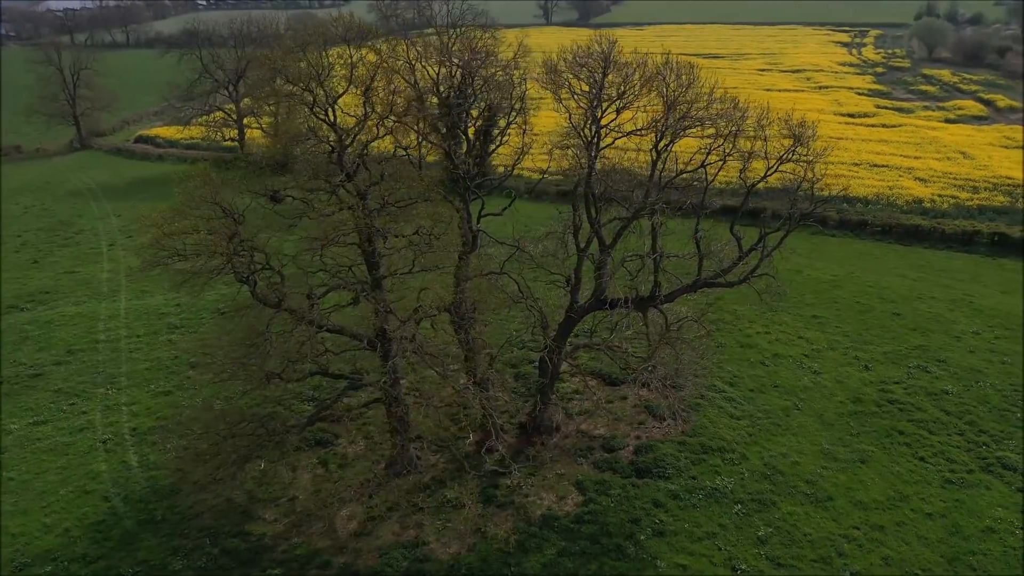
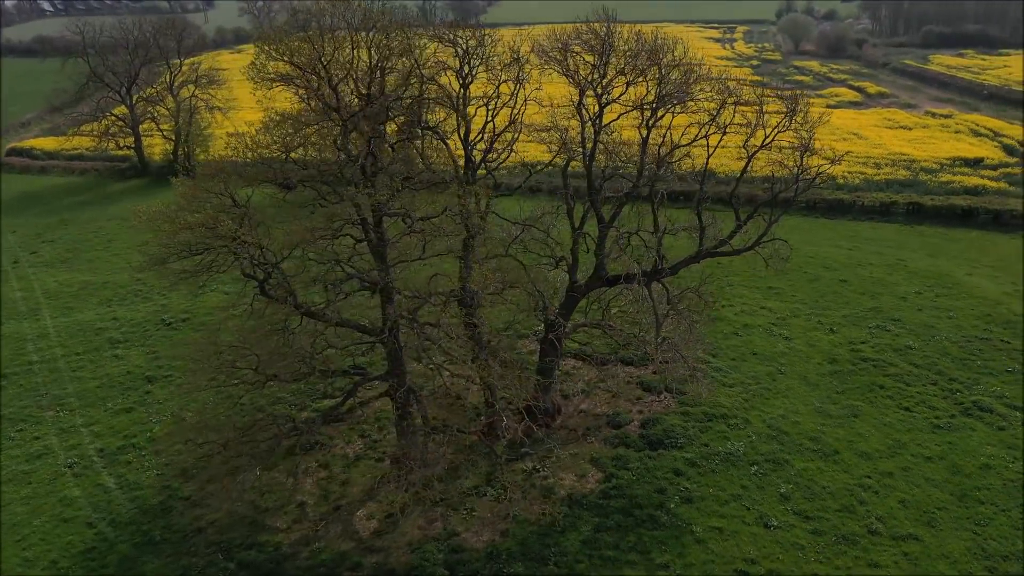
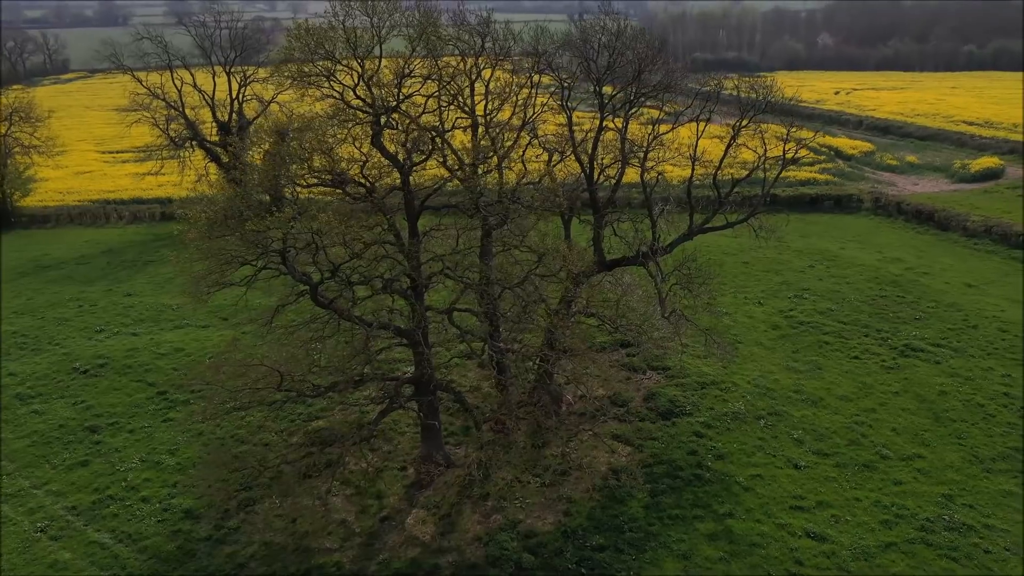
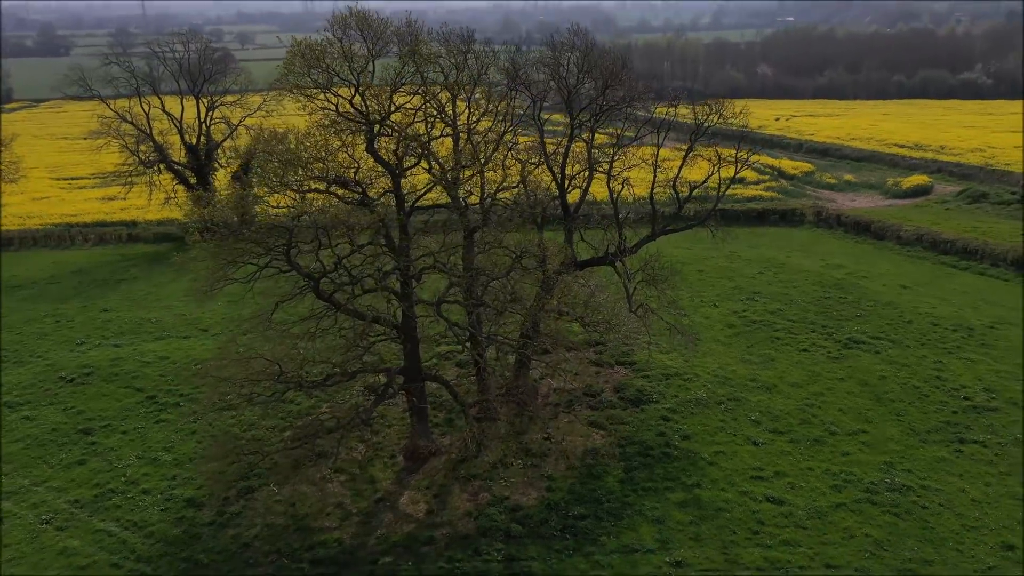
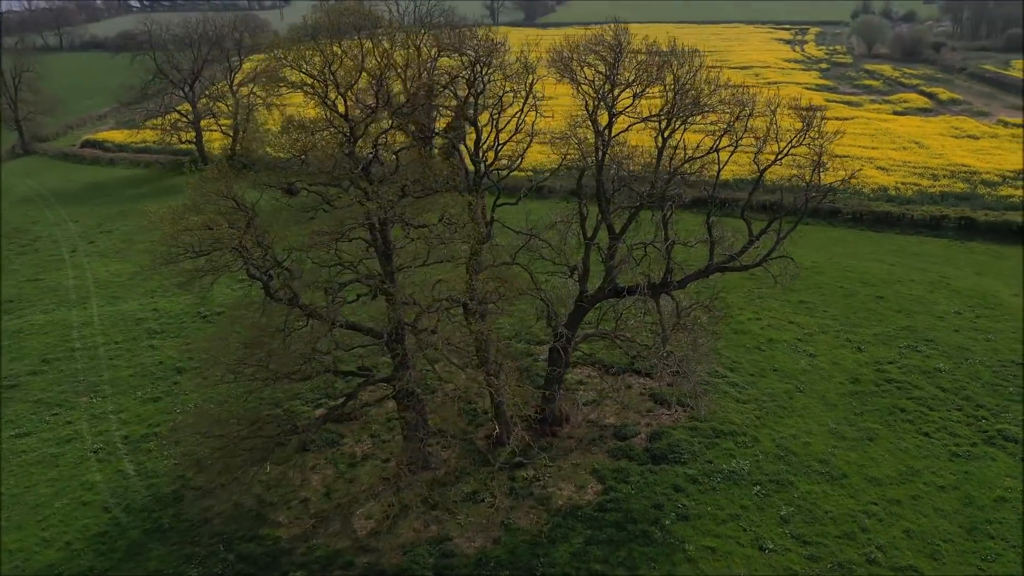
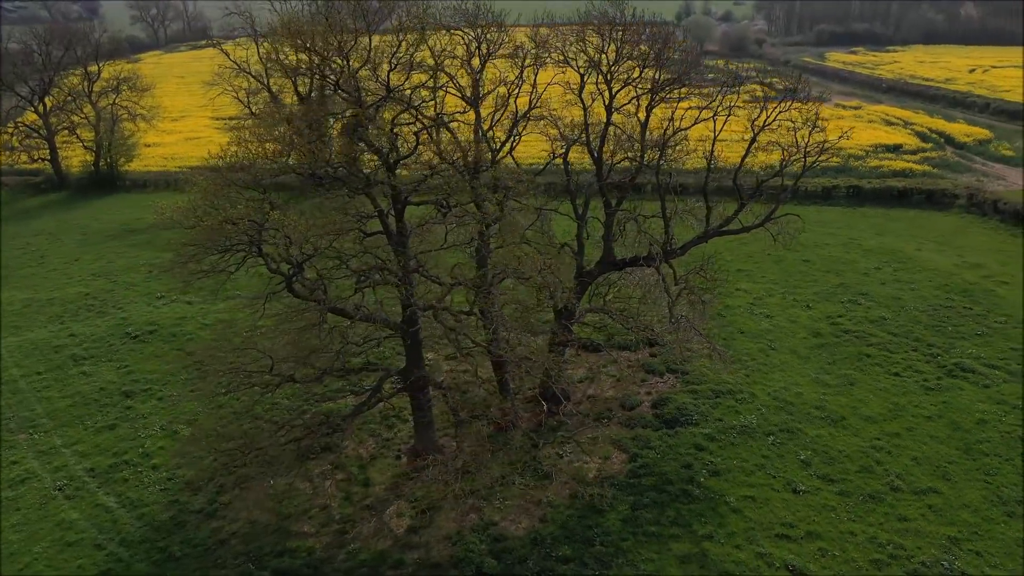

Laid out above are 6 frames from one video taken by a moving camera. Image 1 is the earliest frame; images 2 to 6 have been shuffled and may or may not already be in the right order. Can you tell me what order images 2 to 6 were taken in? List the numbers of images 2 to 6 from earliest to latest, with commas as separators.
5, 2, 6, 3, 4
